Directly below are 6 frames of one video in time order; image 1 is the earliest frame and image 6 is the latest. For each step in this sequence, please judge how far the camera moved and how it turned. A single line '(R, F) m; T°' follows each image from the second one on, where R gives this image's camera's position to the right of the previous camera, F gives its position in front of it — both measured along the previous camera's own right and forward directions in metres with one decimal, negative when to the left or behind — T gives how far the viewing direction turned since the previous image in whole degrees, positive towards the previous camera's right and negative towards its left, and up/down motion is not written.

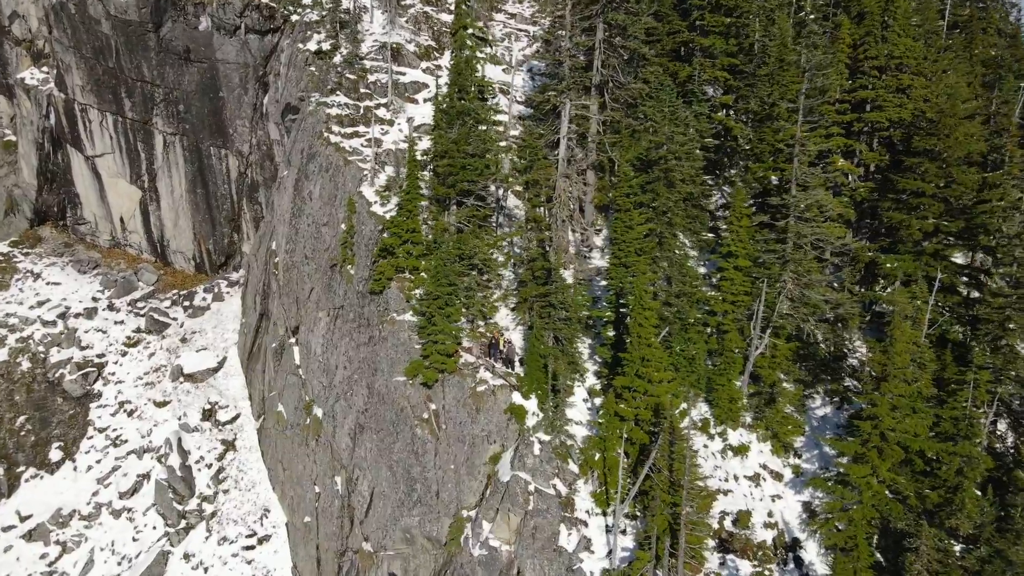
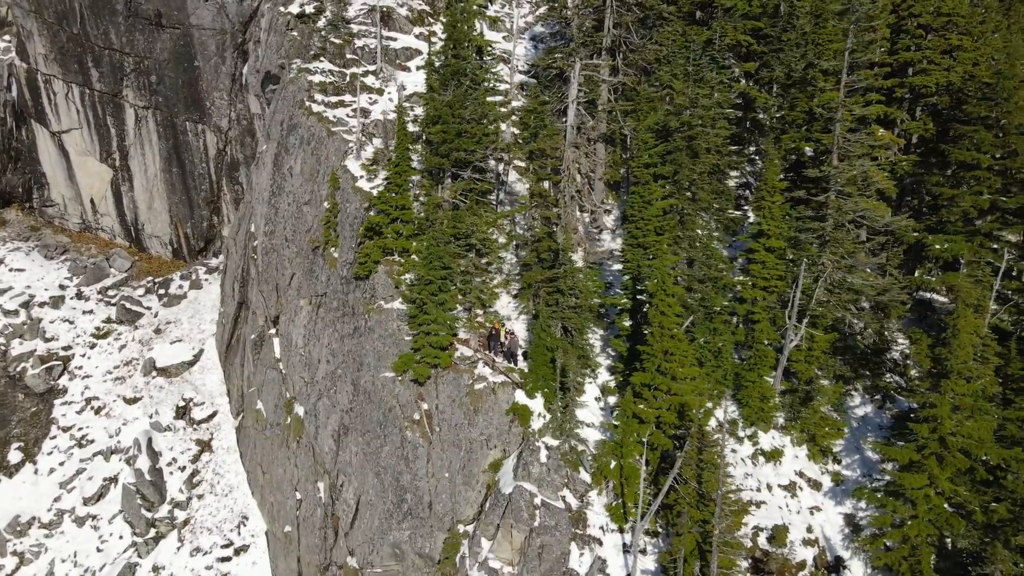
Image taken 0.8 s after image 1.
(-0.1, +3.0) m; 0°
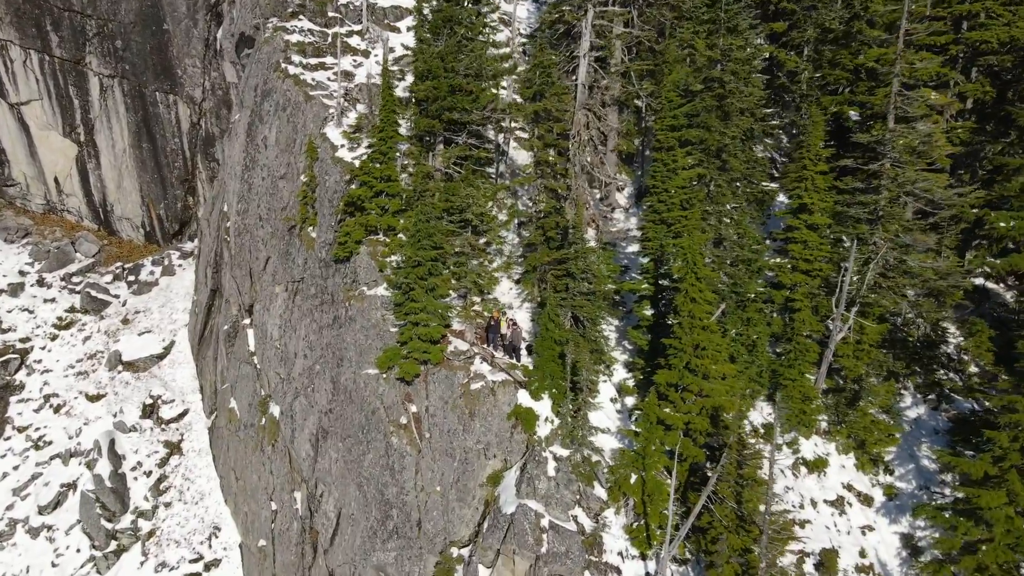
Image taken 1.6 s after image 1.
(-0.1, +3.1) m; 0°
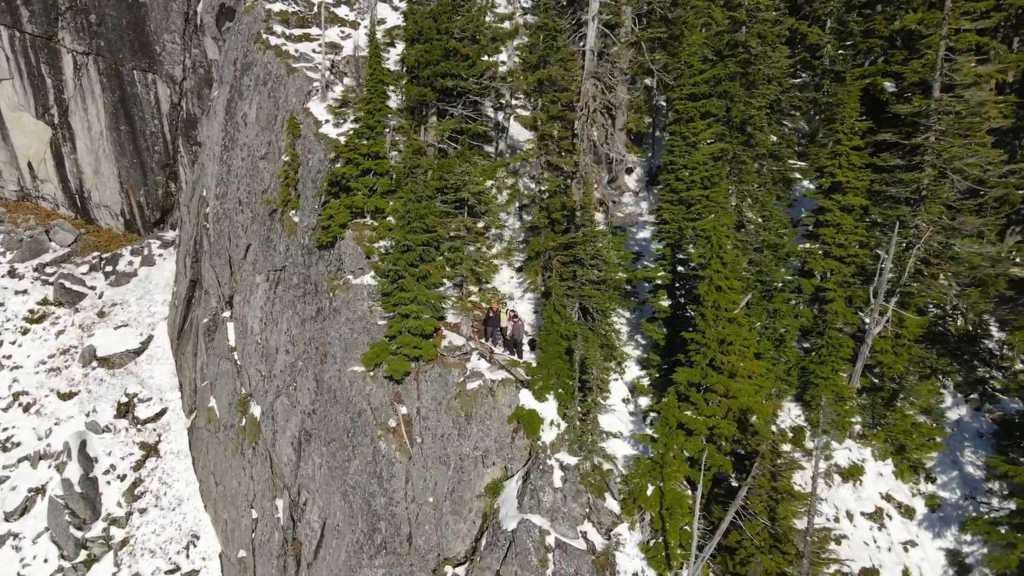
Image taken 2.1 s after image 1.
(0.0, +2.0) m; 0°
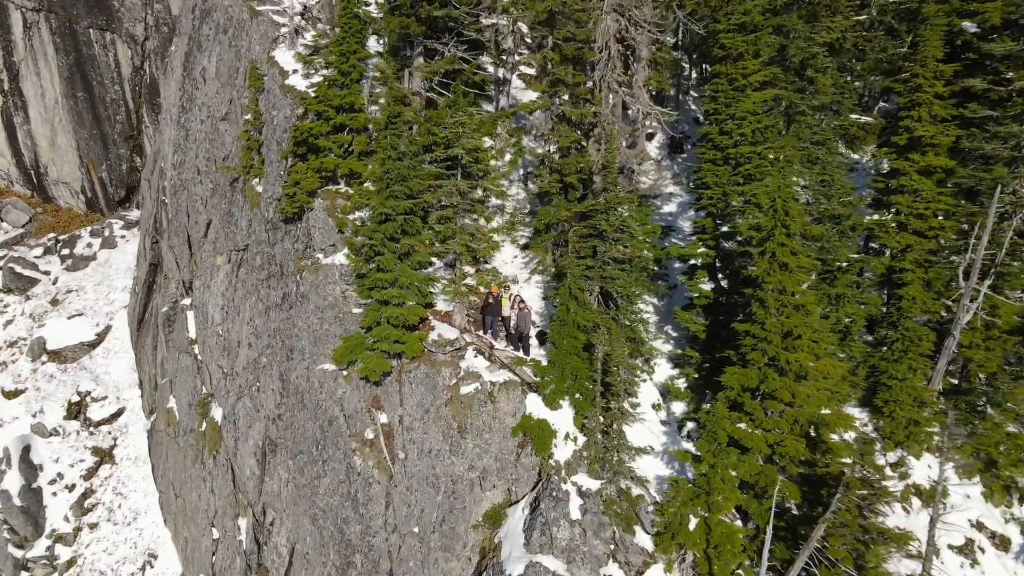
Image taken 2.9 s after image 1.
(-0.1, +3.3) m; 0°
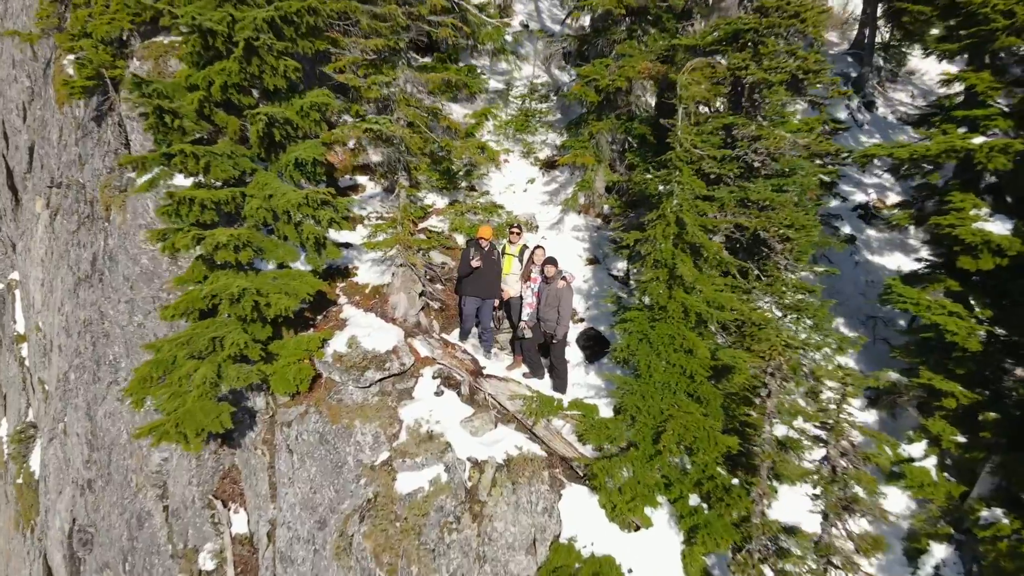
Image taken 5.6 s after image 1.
(-0.1, +8.0) m; -1°
